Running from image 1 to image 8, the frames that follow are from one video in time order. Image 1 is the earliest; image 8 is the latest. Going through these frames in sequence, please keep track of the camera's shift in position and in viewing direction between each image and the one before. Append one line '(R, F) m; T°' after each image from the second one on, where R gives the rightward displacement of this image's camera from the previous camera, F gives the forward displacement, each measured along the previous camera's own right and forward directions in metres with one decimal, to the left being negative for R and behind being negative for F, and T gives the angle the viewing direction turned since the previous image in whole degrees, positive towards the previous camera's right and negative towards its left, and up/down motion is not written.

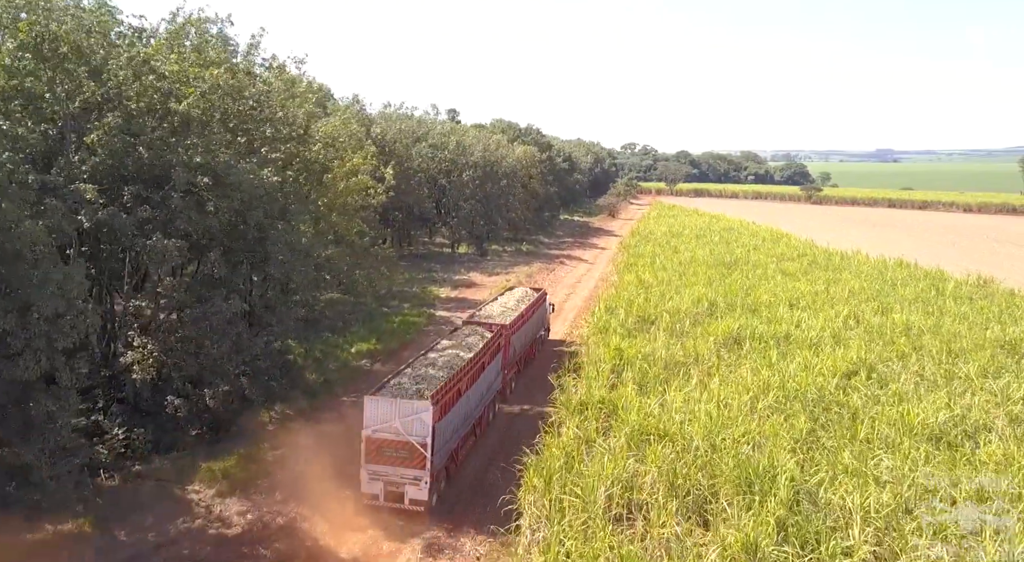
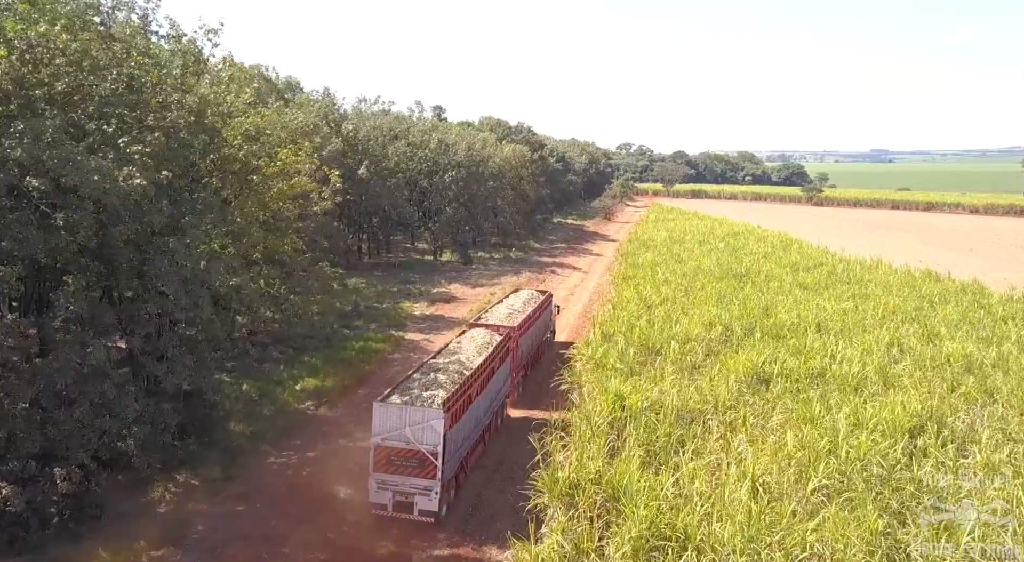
(+0.4, +3.2) m; 0°
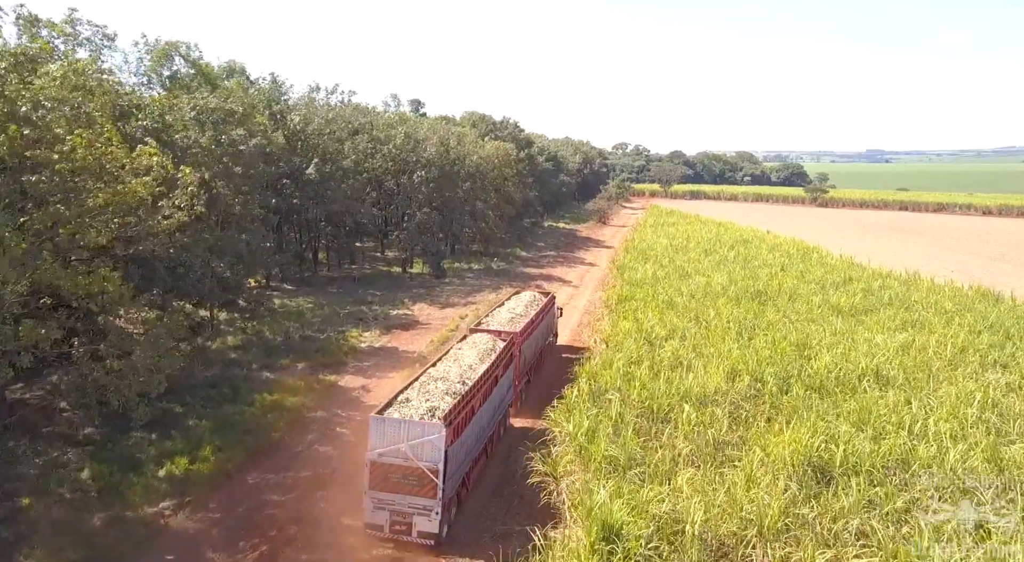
(+0.7, +4.6) m; 0°
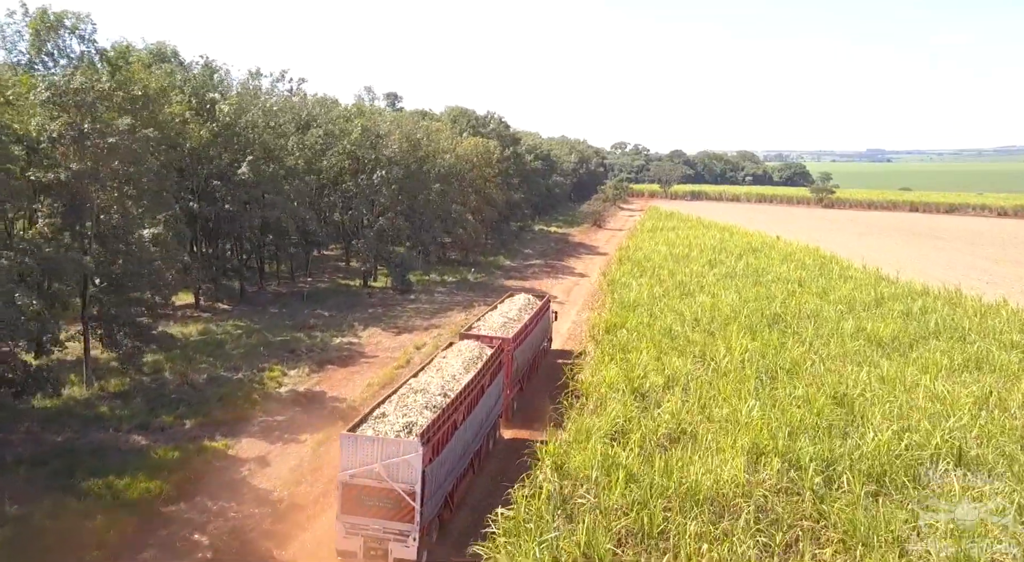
(+0.8, +4.1) m; 0°
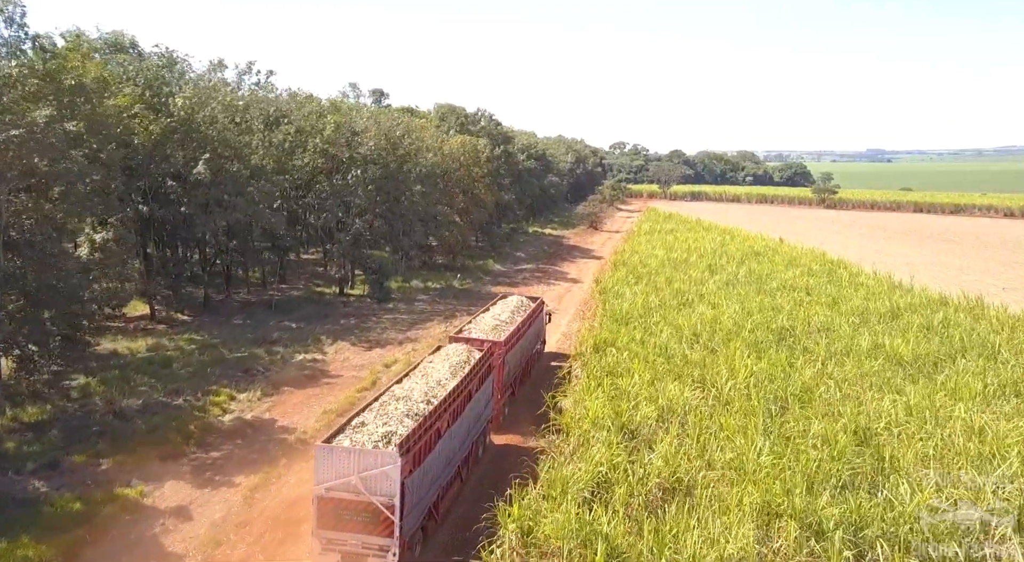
(+0.5, +1.9) m; 0°
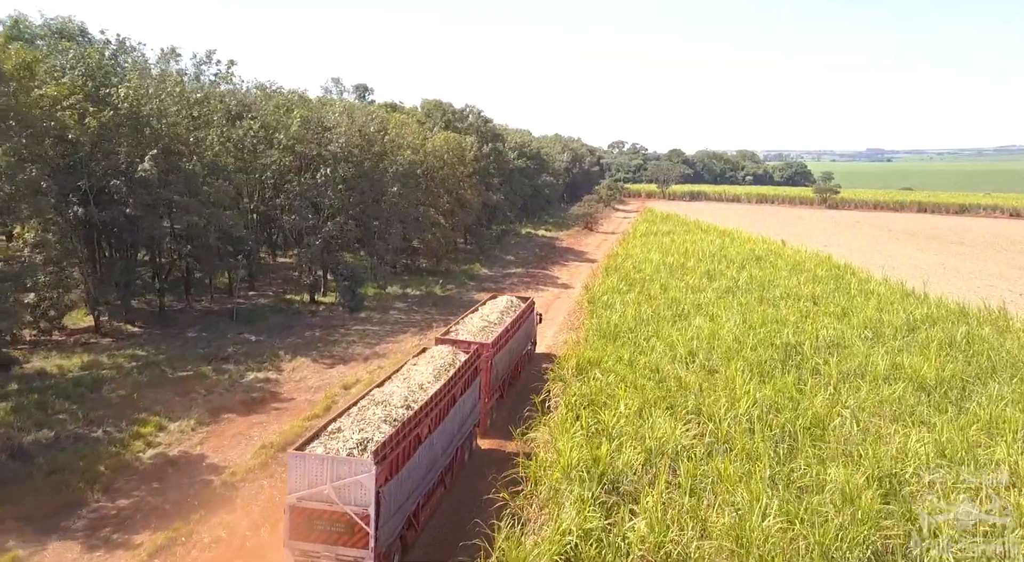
(+0.5, +1.9) m; 0°
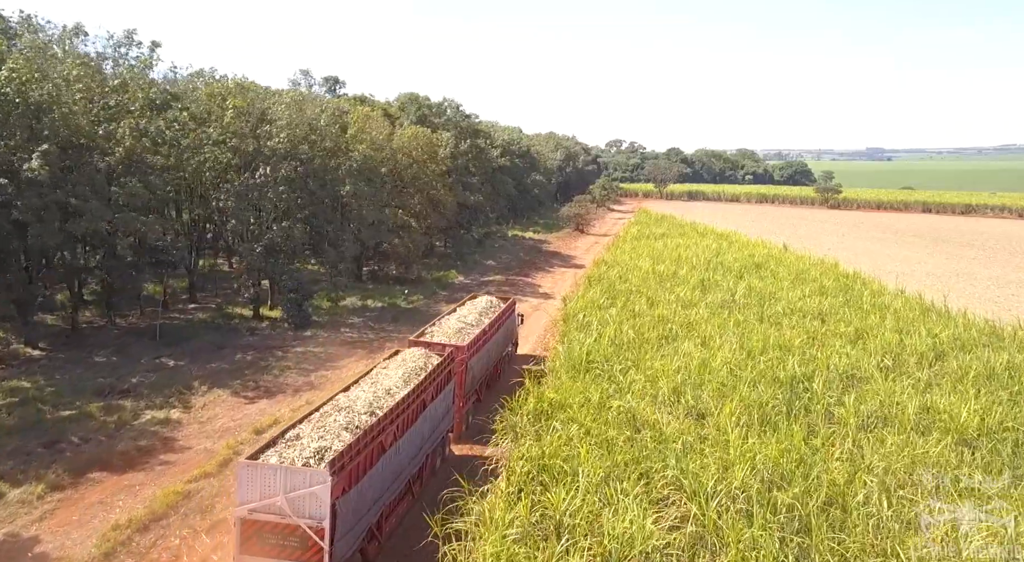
(+0.9, +2.8) m; 0°
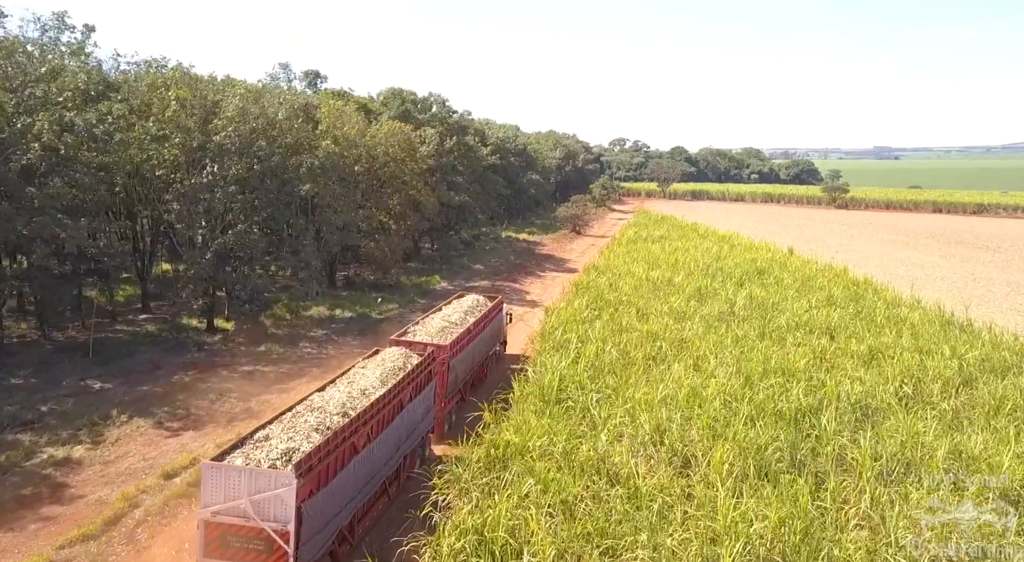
(+0.7, +2.0) m; 0°
